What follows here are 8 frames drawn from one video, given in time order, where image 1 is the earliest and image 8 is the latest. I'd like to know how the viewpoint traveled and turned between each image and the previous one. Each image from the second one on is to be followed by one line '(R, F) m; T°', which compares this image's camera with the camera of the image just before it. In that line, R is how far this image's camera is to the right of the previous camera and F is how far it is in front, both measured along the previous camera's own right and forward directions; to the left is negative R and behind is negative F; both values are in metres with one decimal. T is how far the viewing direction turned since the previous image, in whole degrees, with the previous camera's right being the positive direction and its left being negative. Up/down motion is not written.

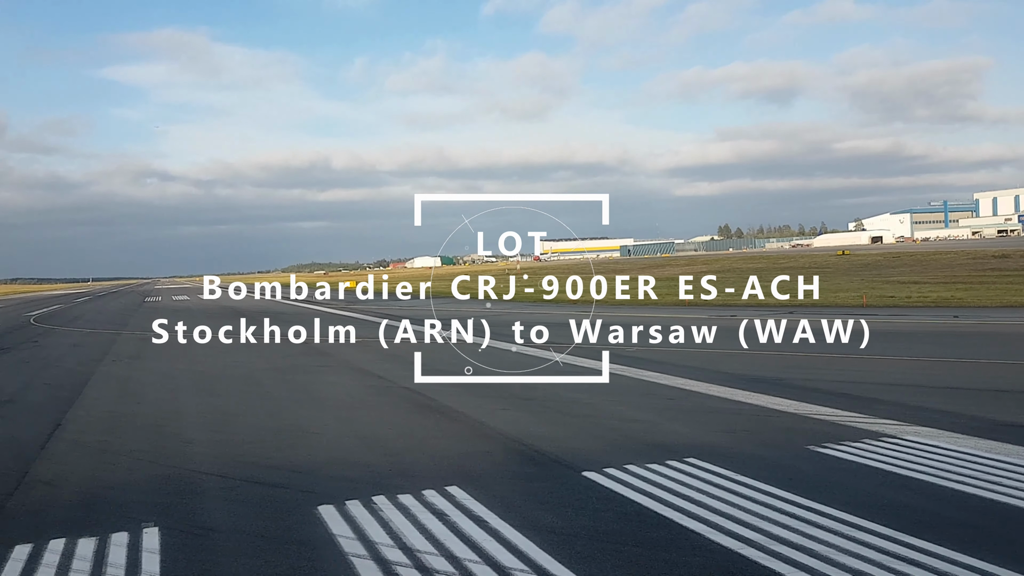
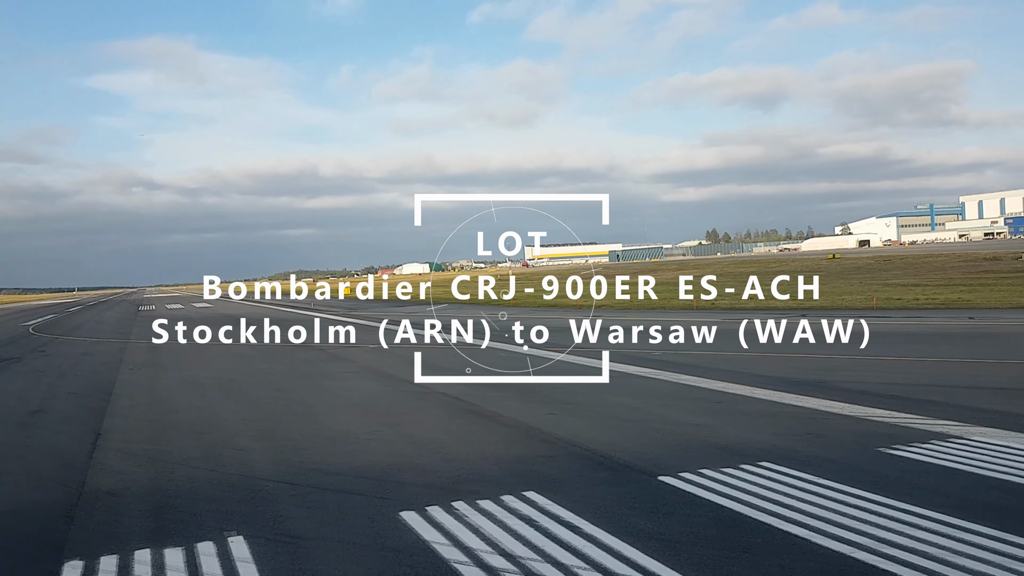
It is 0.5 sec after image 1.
(-0.6, +0.1) m; +1°
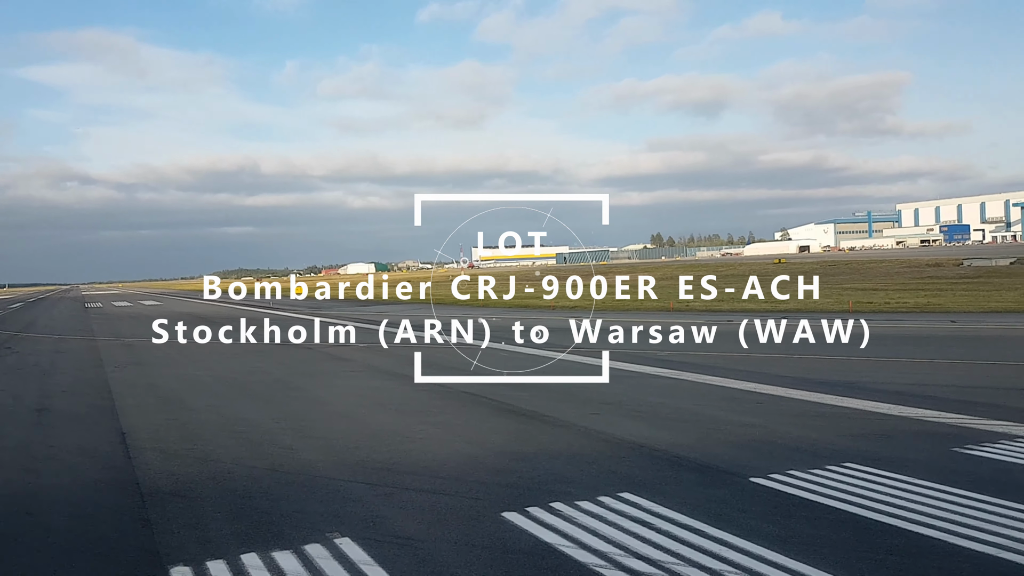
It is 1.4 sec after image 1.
(-1.1, +0.2) m; +3°
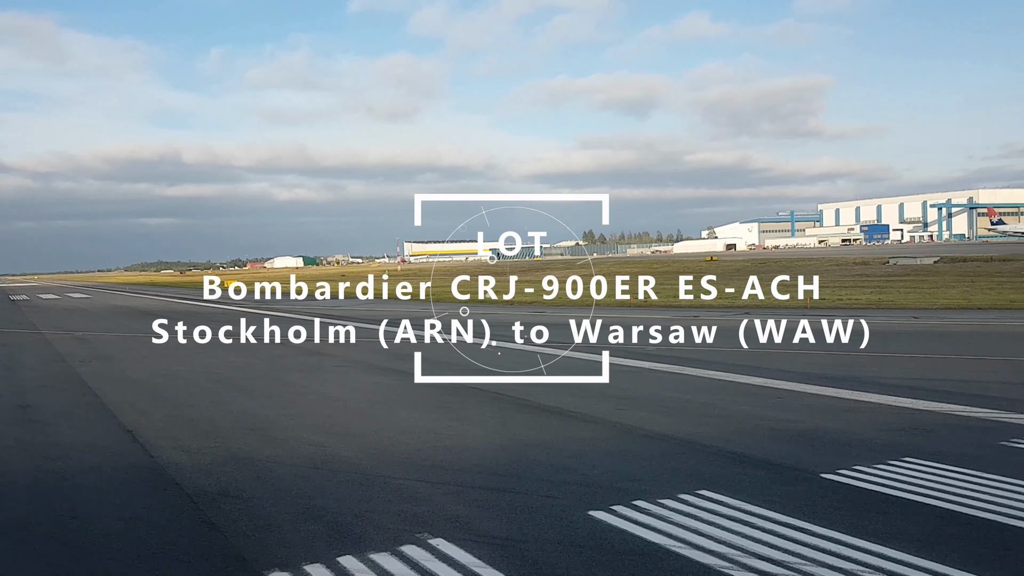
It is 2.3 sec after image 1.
(-1.0, +0.3) m; +4°
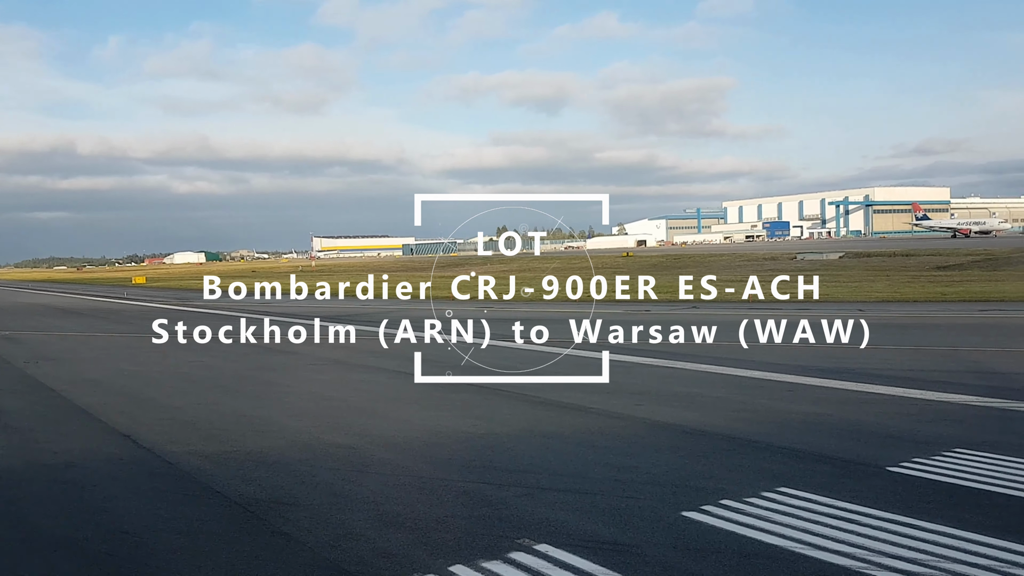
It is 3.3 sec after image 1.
(-1.1, +0.3) m; +5°
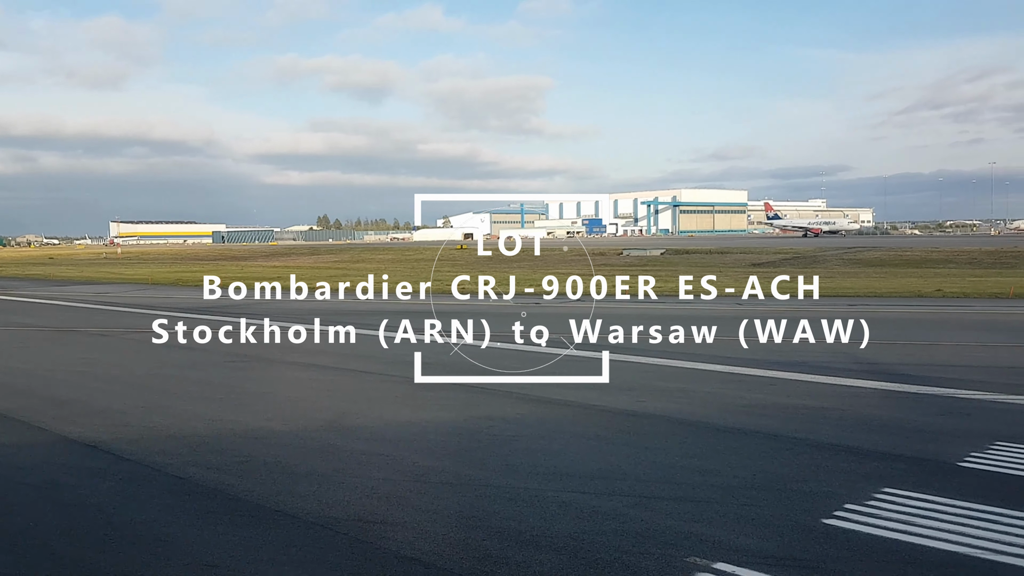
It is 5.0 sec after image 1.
(-1.8, +0.8) m; +11°
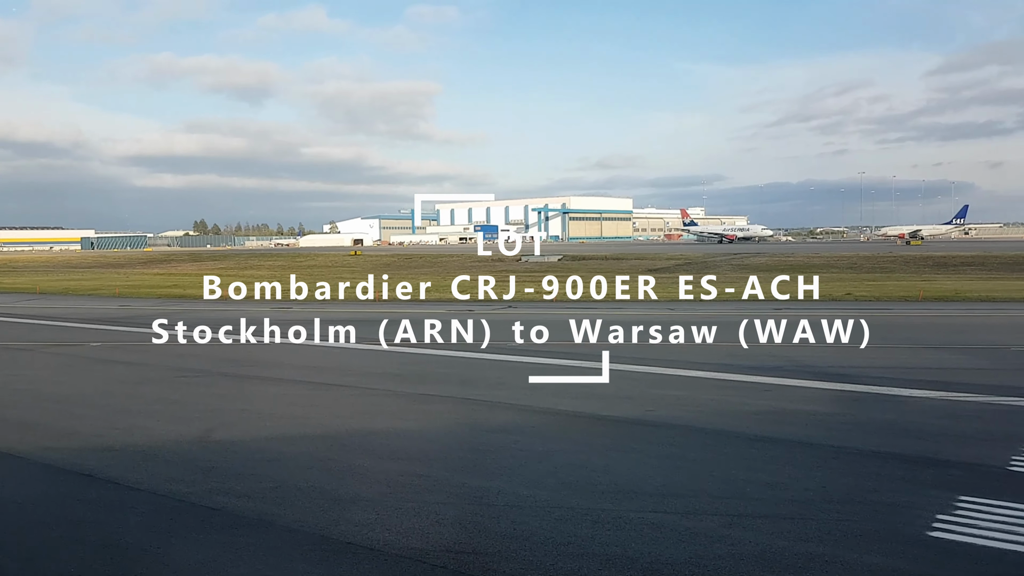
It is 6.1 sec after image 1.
(-1.1, +0.5) m; +7°
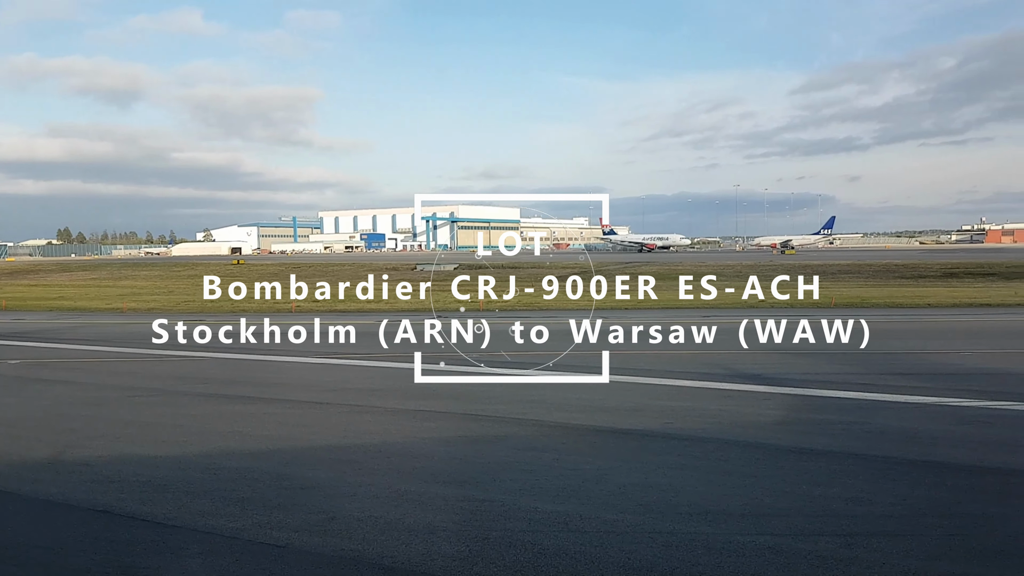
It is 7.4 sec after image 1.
(-1.2, +0.5) m; +7°
